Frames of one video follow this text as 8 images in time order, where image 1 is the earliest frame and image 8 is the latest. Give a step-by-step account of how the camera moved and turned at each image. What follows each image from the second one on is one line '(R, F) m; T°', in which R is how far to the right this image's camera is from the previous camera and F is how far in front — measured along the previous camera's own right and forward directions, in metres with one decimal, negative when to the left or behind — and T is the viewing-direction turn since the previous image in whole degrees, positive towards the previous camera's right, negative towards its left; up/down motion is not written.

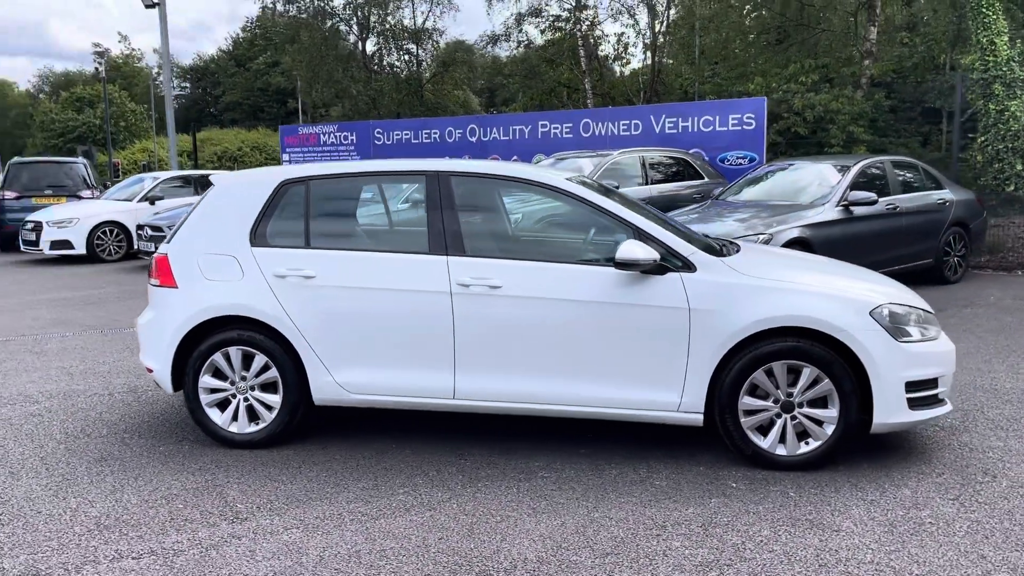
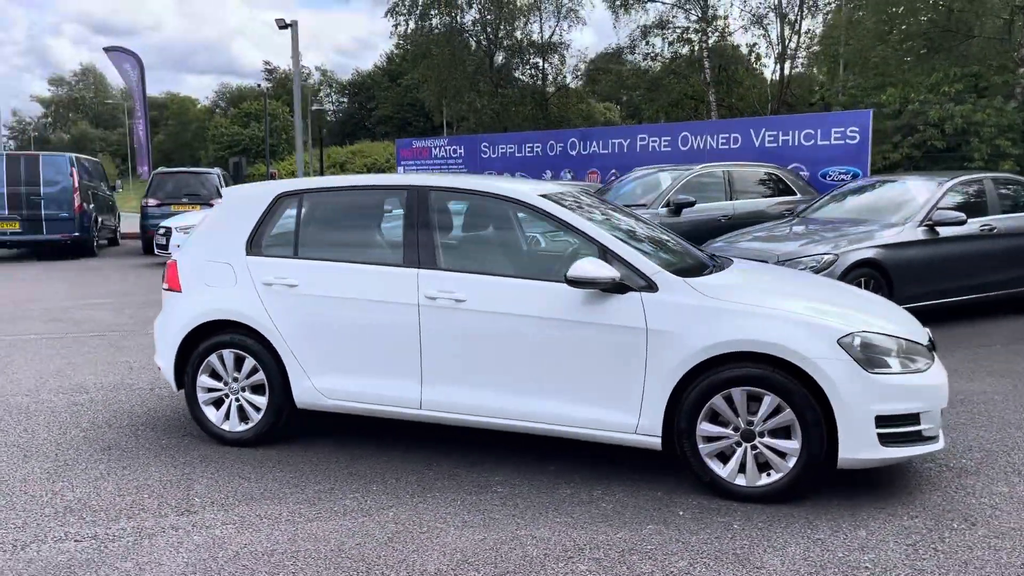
(+0.9, 0.0) m; -9°
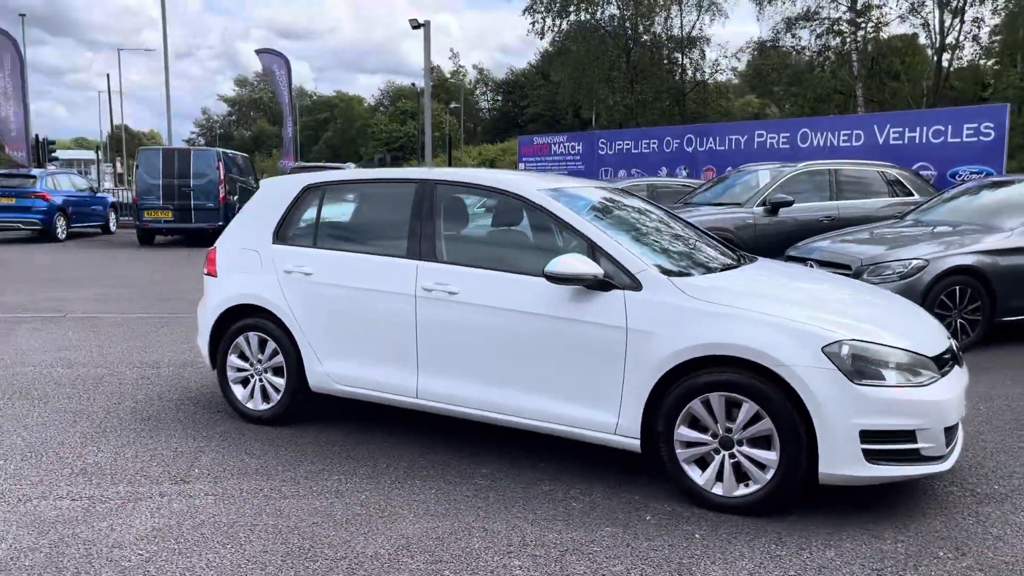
(+0.8, +0.1) m; -10°
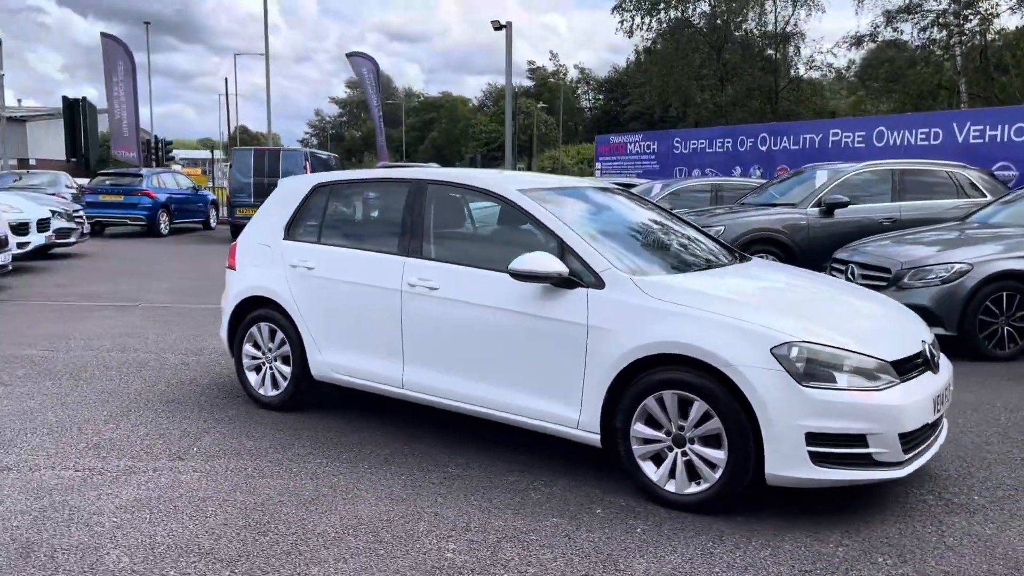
(+0.6, -0.1) m; -7°
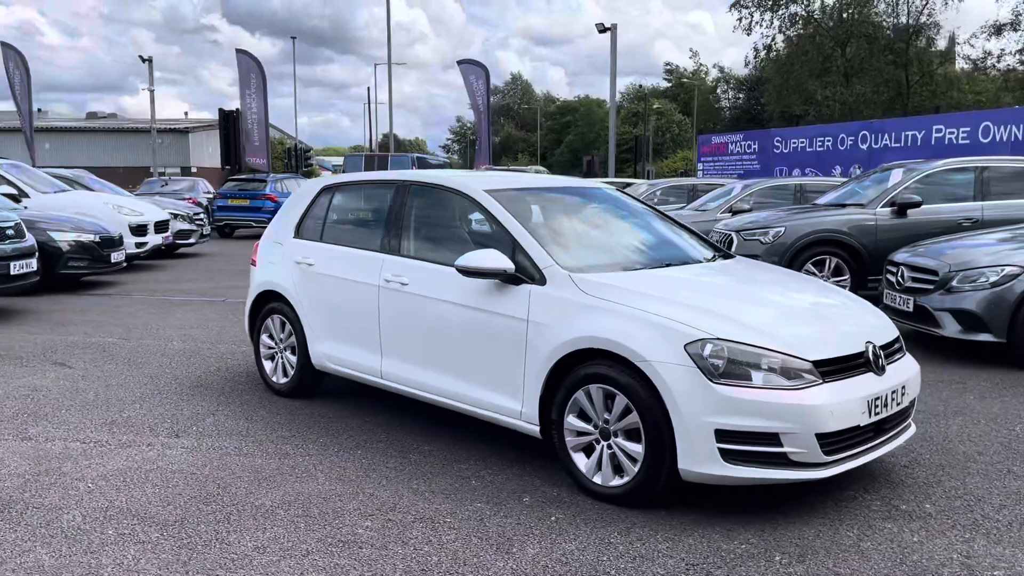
(+0.9, -0.1) m; -9°
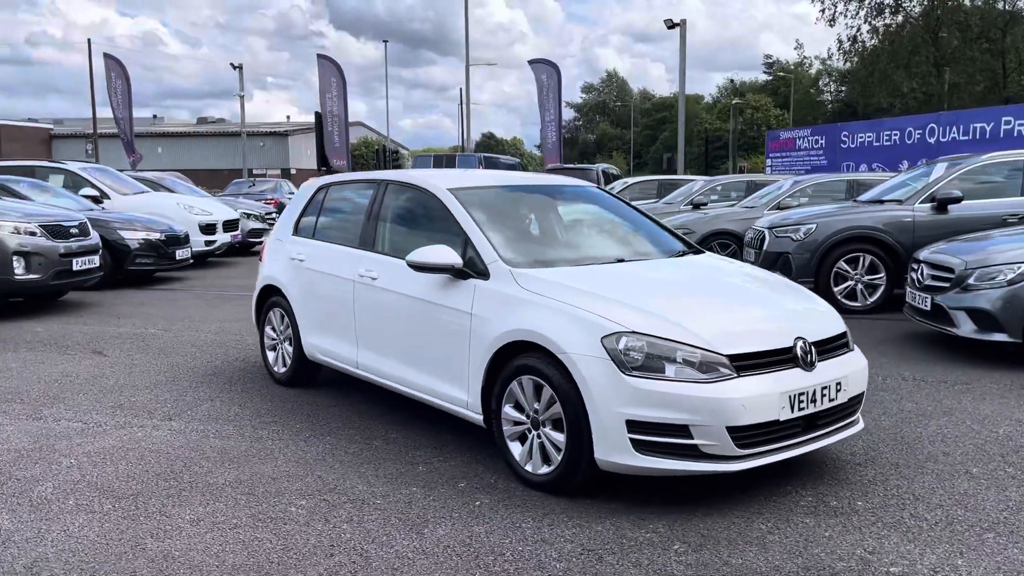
(+0.7, -0.1) m; -6°
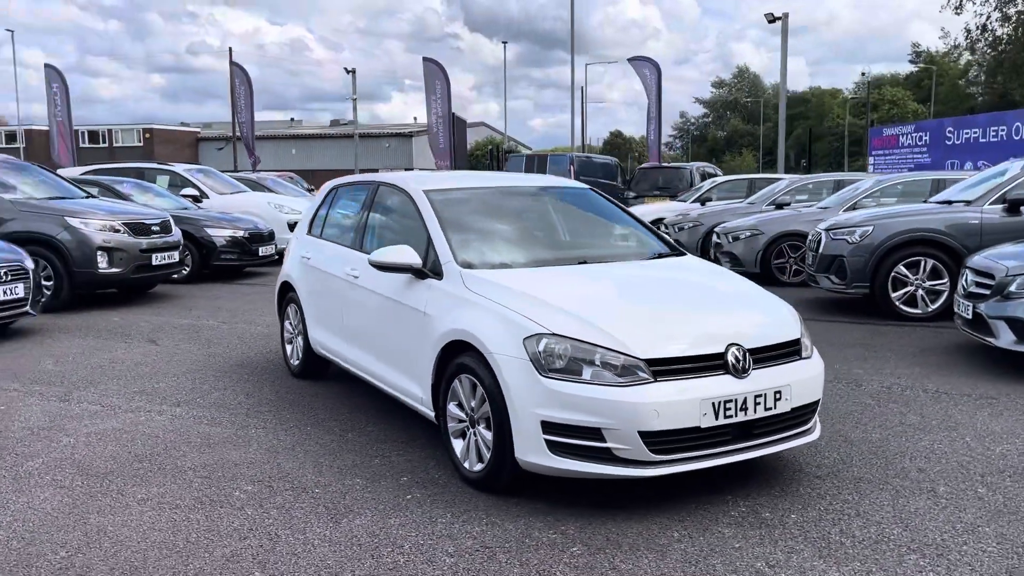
(+0.9, 0.0) m; -8°
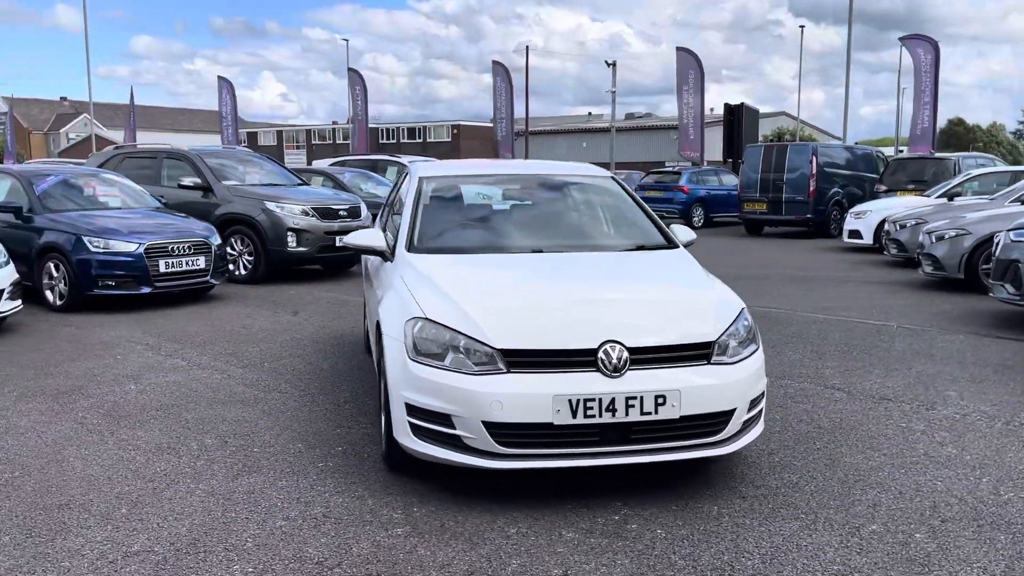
(+1.7, +0.3) m; -19°
